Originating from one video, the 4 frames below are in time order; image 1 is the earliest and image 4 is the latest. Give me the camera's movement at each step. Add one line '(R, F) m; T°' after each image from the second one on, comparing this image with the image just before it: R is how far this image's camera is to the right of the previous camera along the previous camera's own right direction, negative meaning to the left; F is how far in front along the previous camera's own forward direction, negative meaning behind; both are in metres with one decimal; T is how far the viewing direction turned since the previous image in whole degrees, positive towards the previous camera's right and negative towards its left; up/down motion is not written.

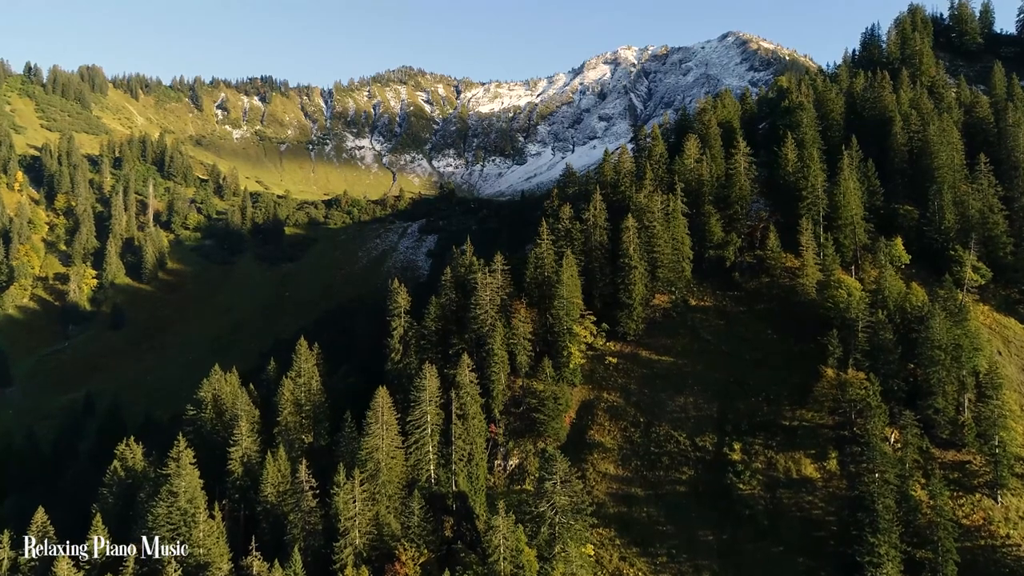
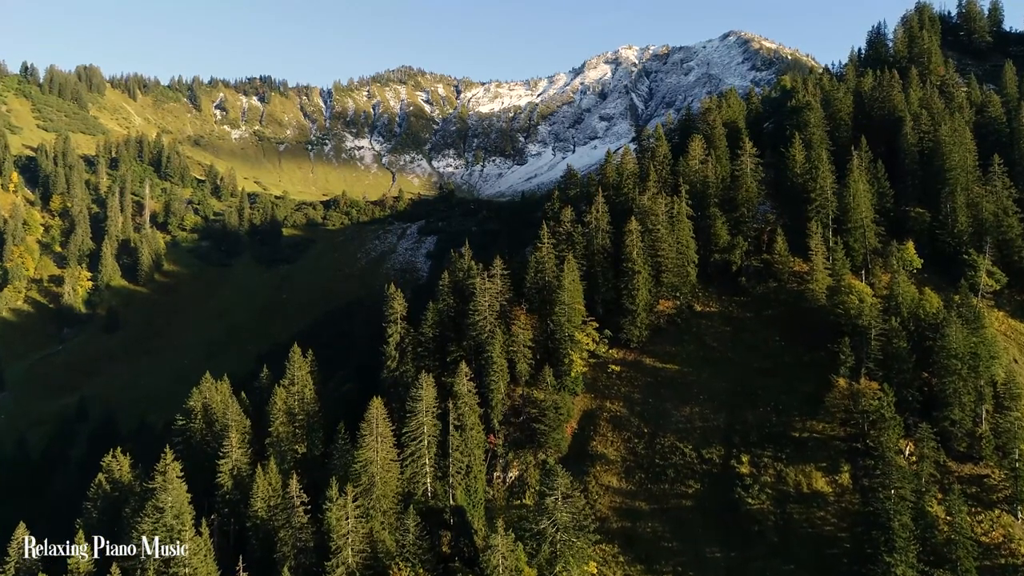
(+0.1, +2.3) m; 0°
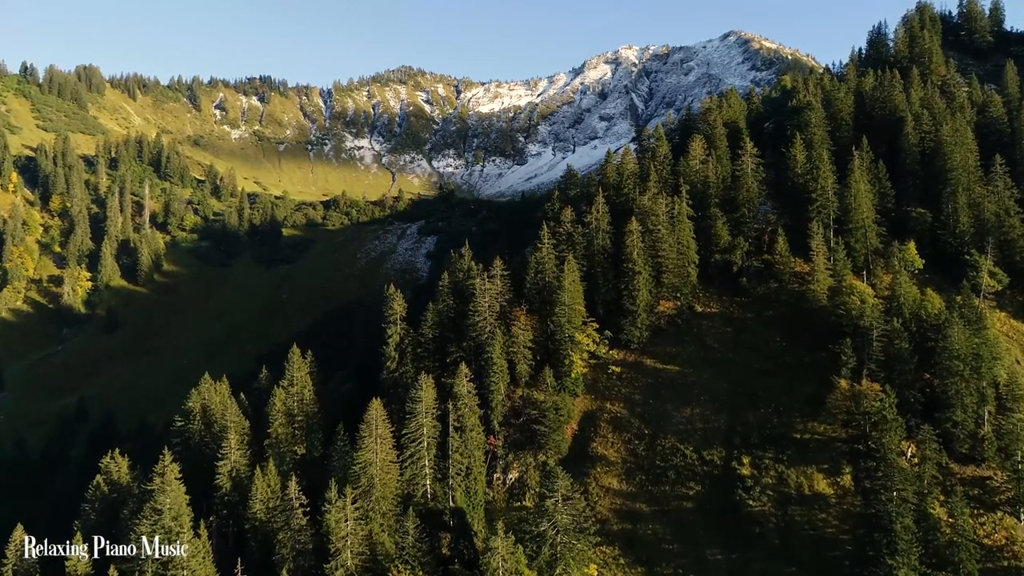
(0.0, +0.3) m; 0°
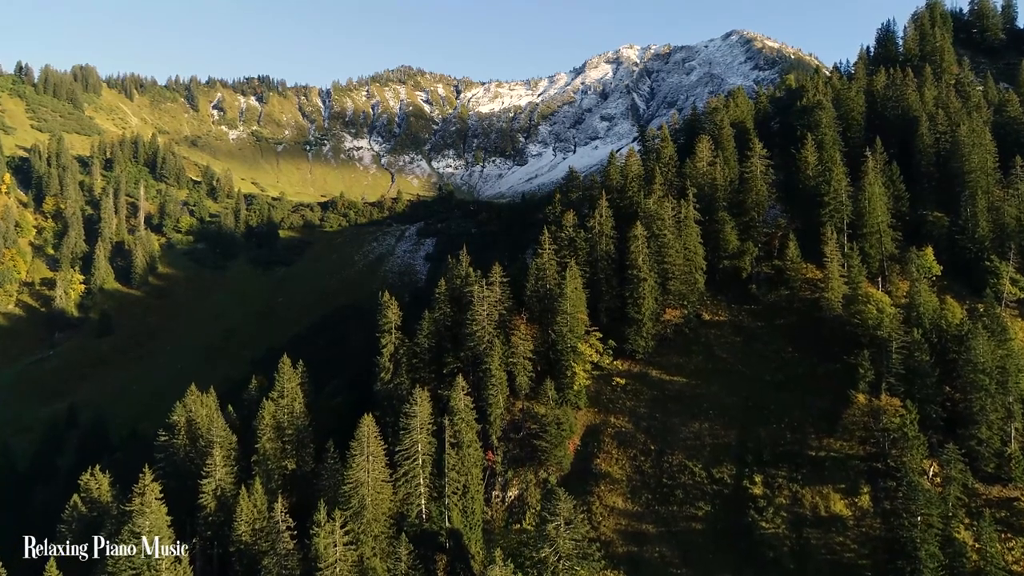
(+0.1, +3.2) m; 0°
